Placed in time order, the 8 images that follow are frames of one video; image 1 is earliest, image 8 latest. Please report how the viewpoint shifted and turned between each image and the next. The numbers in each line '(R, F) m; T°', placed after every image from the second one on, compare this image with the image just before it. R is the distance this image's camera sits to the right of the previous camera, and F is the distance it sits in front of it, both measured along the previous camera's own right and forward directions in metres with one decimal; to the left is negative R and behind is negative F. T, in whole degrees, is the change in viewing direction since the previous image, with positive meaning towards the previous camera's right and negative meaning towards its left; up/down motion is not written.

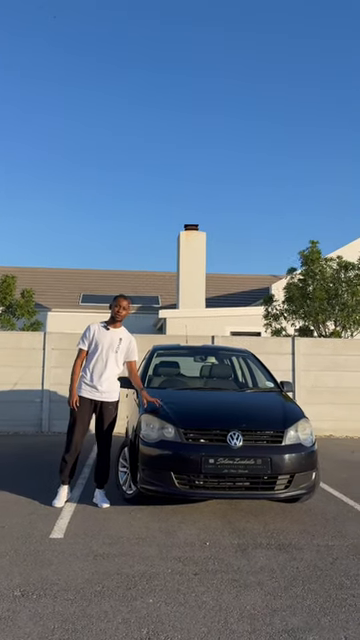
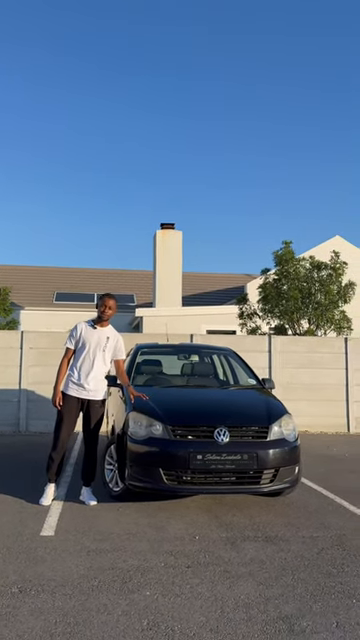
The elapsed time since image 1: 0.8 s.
(-0.1, -0.1) m; +3°
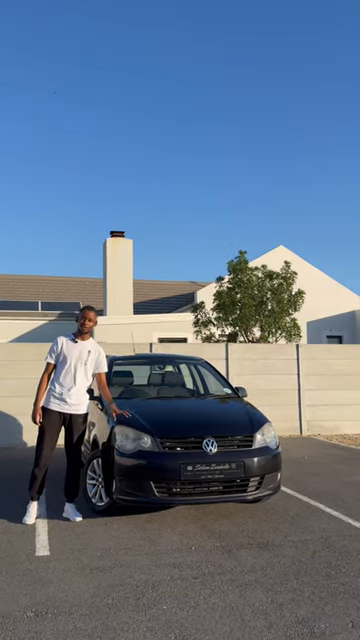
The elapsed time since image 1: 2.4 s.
(-0.5, 0.0) m; +7°
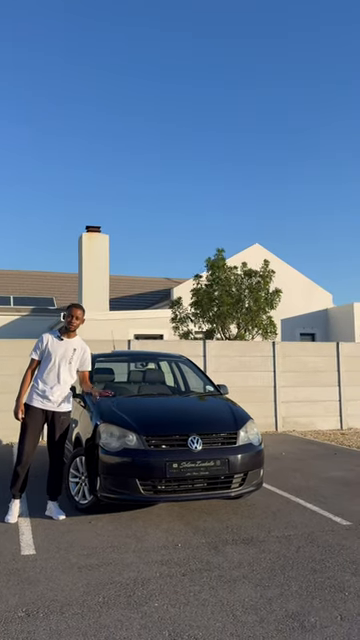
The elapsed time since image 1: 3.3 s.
(-0.1, 0.0) m; +3°
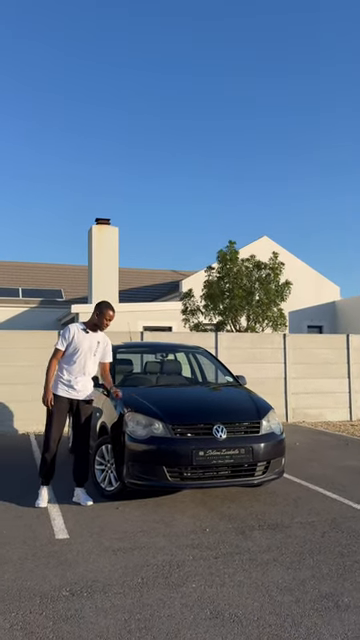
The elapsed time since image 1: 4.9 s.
(-0.2, -0.1) m; 0°
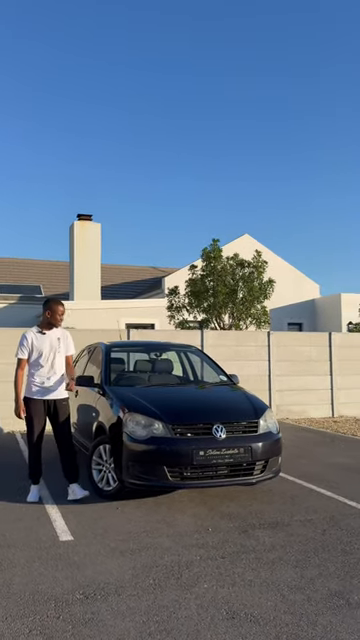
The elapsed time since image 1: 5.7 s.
(-0.2, 0.0) m; +3°
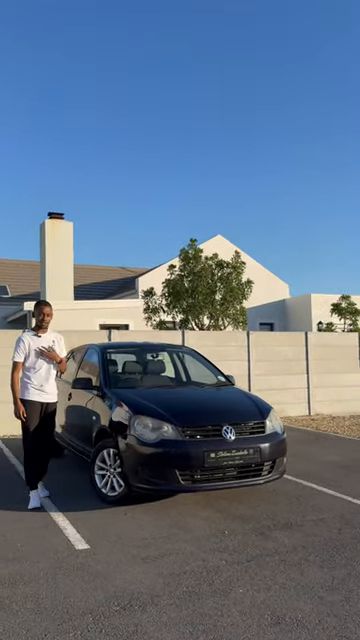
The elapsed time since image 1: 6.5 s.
(-0.4, +0.1) m; +4°
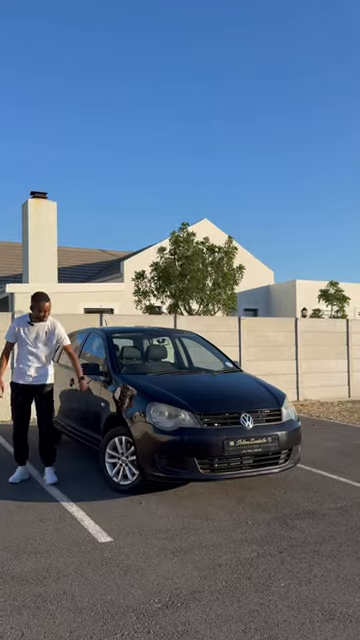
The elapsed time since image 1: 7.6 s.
(-0.4, +0.2) m; +3°
